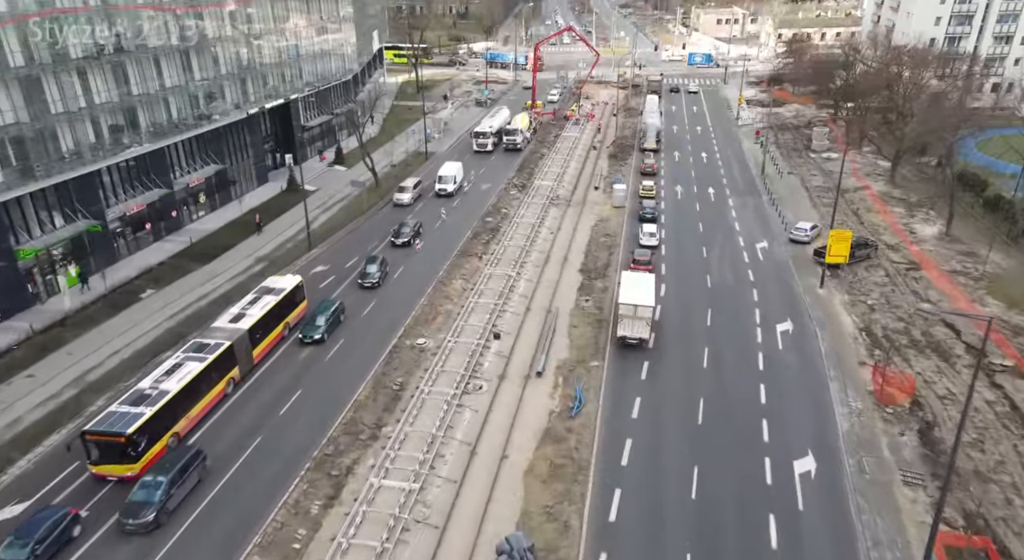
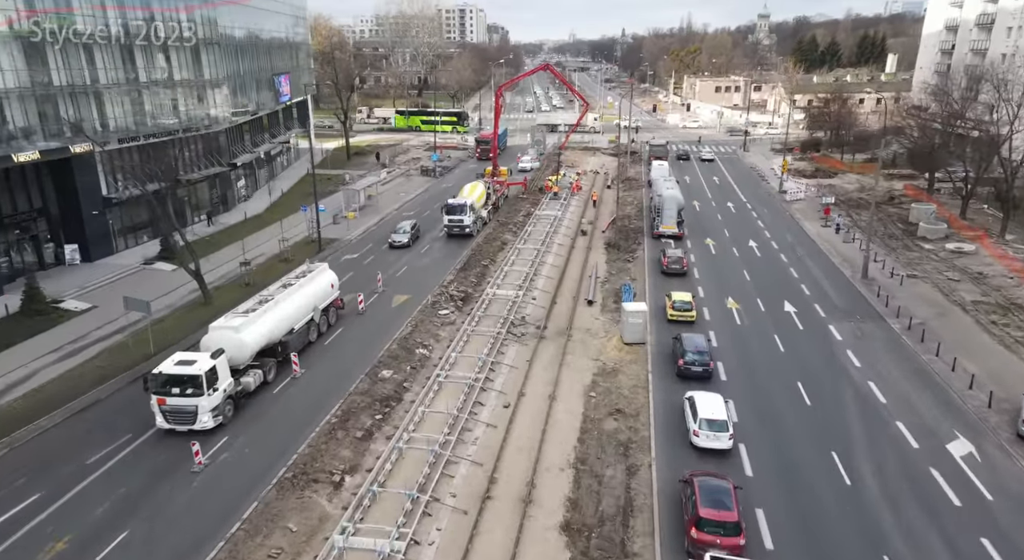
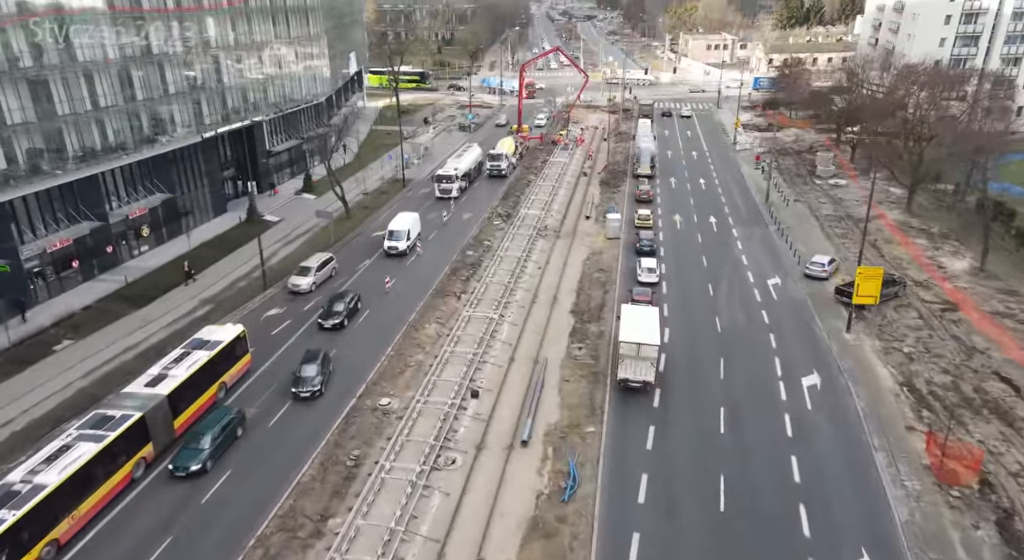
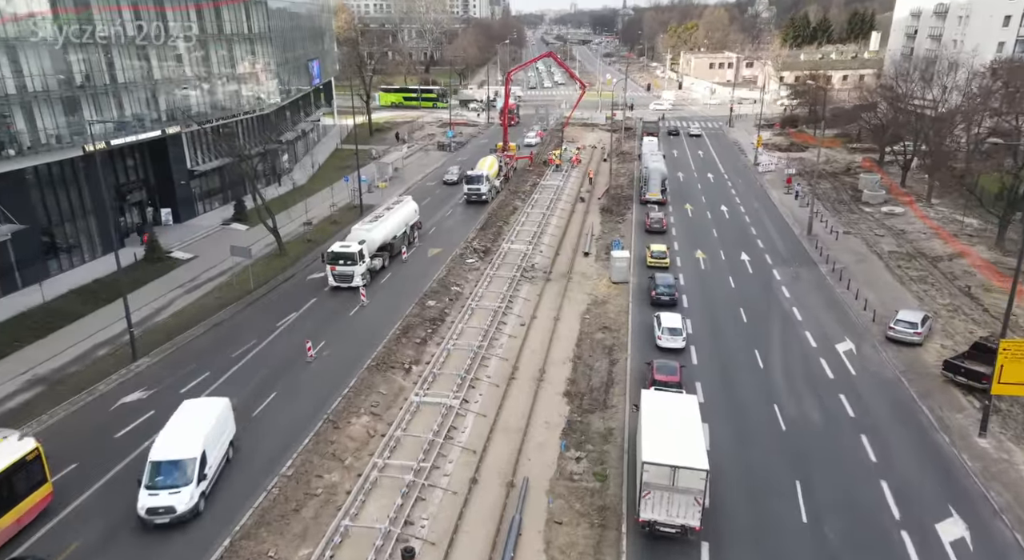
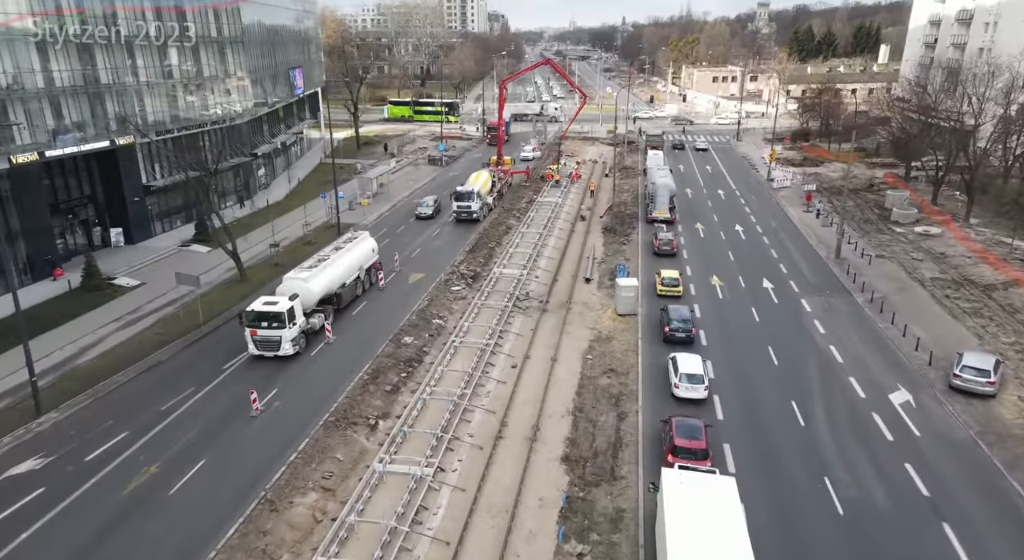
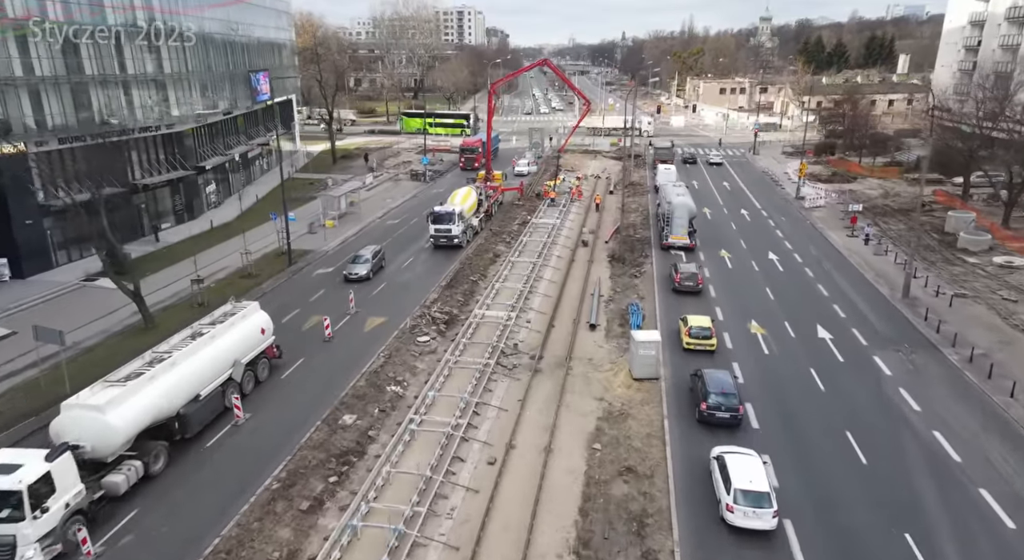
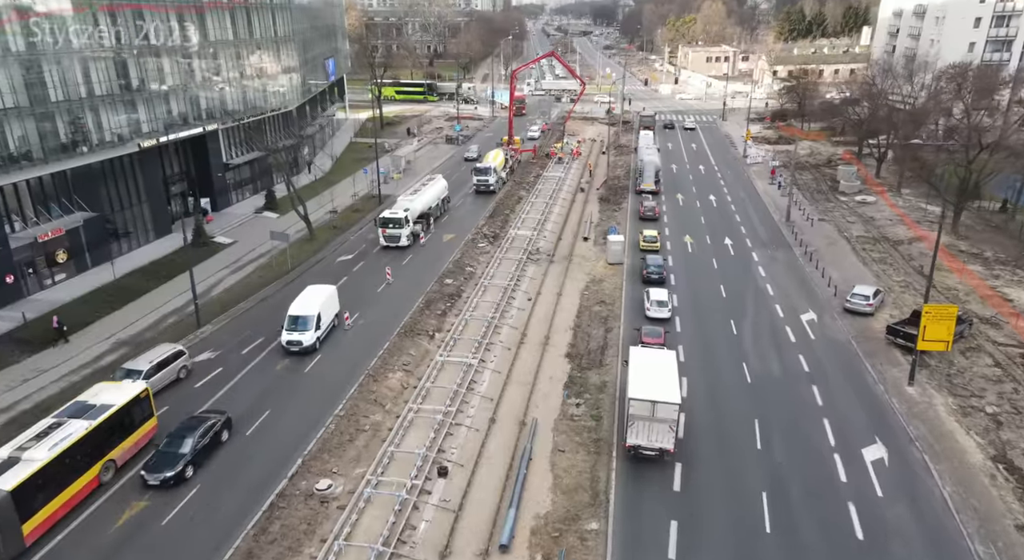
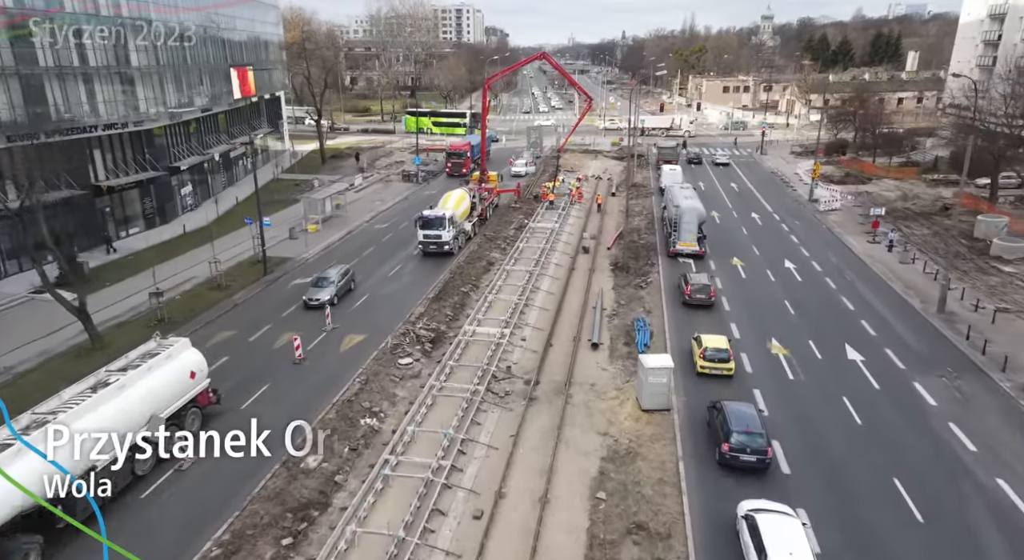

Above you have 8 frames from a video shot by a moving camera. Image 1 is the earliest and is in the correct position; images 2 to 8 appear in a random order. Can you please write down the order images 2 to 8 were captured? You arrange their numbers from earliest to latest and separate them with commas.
3, 7, 4, 5, 2, 6, 8
